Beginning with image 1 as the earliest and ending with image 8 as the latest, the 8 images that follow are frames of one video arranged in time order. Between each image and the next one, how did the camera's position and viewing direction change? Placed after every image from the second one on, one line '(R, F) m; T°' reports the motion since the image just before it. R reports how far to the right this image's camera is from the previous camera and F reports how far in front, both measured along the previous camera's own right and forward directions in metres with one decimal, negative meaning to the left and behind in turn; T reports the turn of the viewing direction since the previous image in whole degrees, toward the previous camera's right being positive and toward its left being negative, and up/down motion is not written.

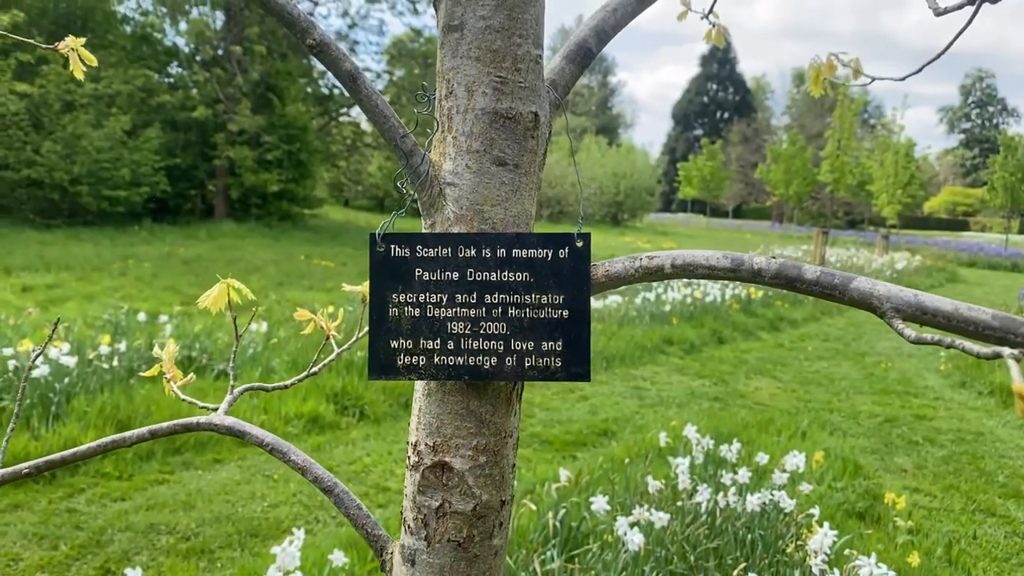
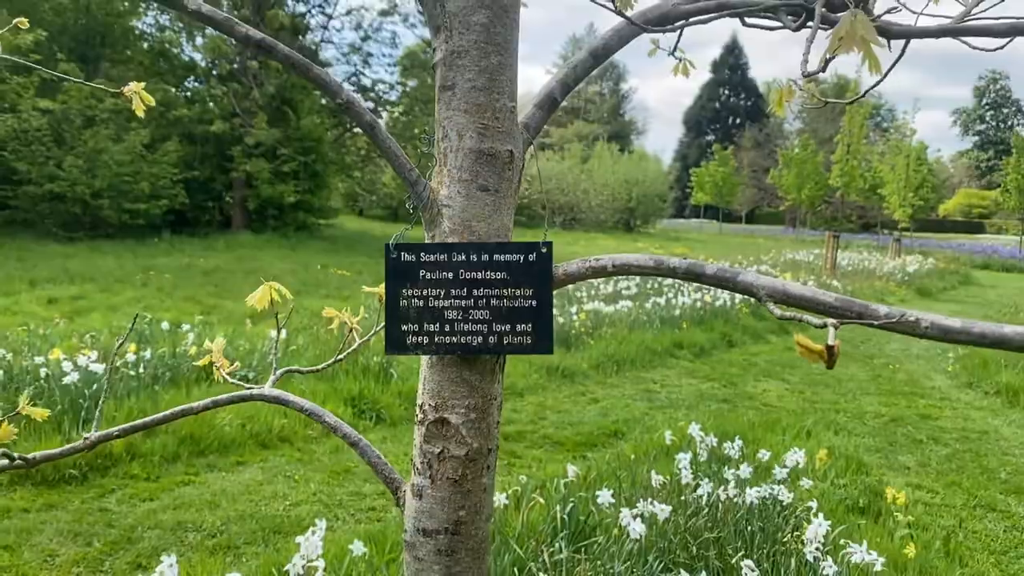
(0.0, -0.1) m; -1°
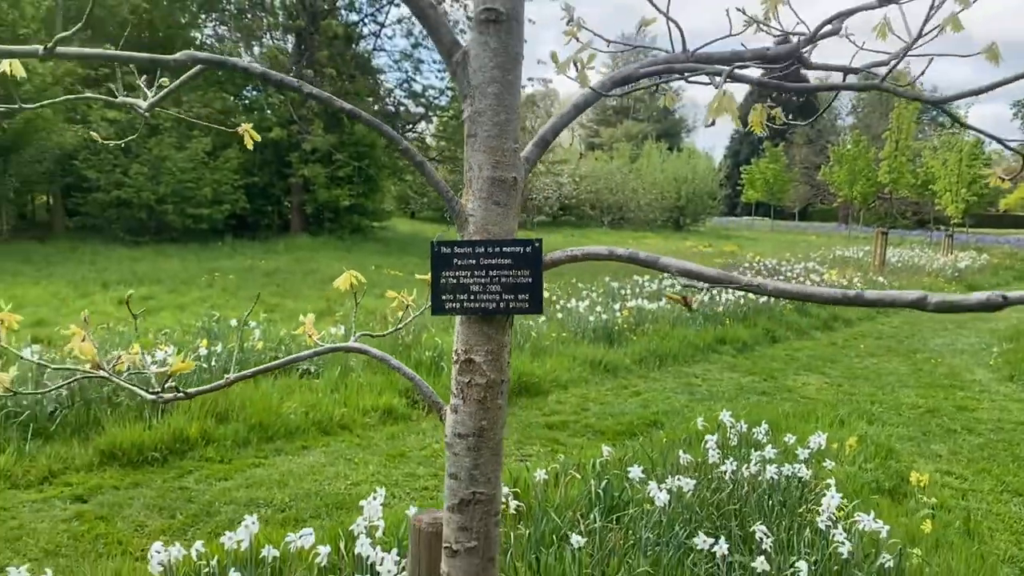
(0.0, -0.3) m; -3°
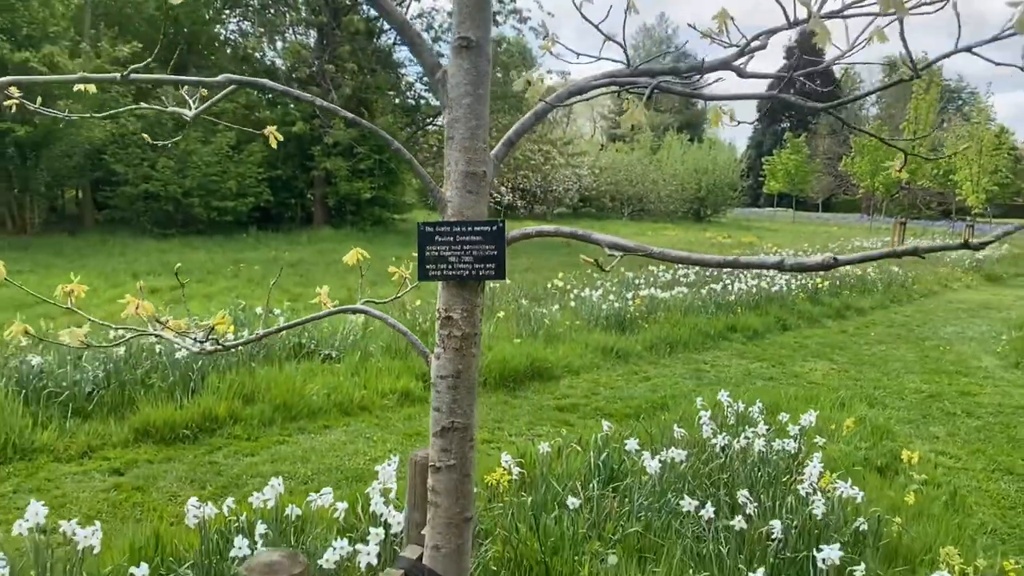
(+0.1, -0.2) m; -1°
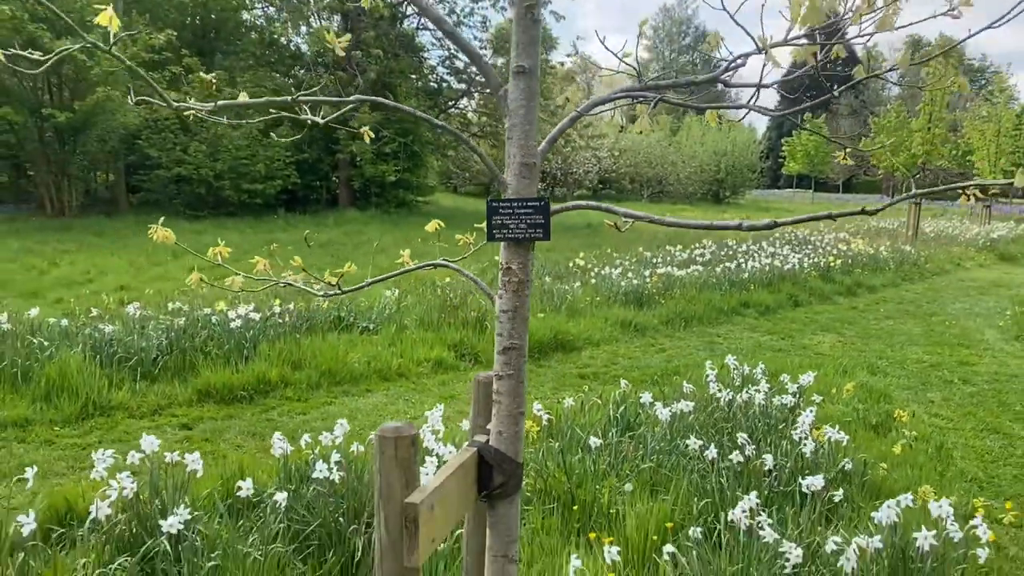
(0.0, -0.4) m; -1°
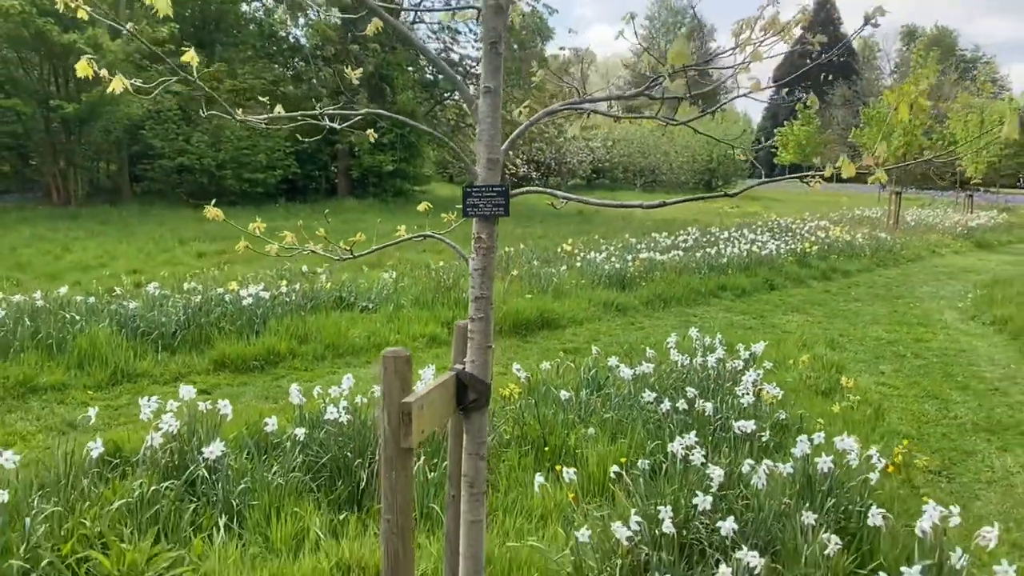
(+0.1, -0.4) m; 0°
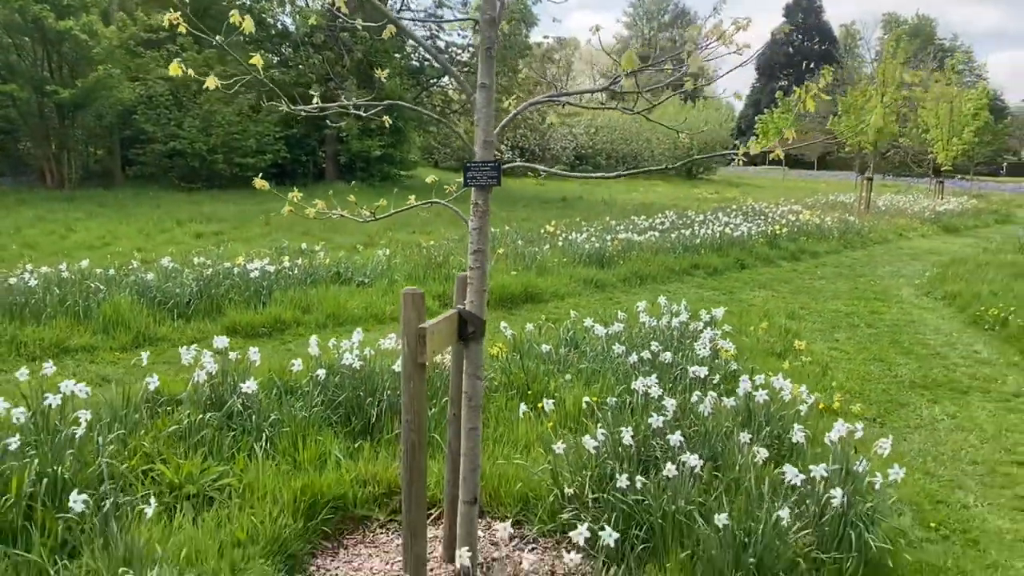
(0.0, -0.5) m; +1°
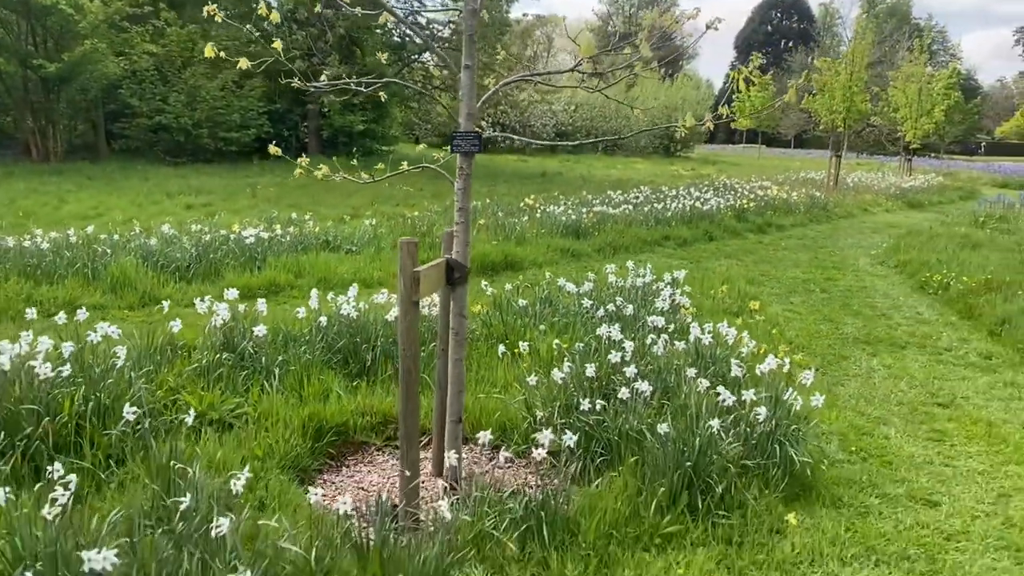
(0.0, -0.4) m; +1°
